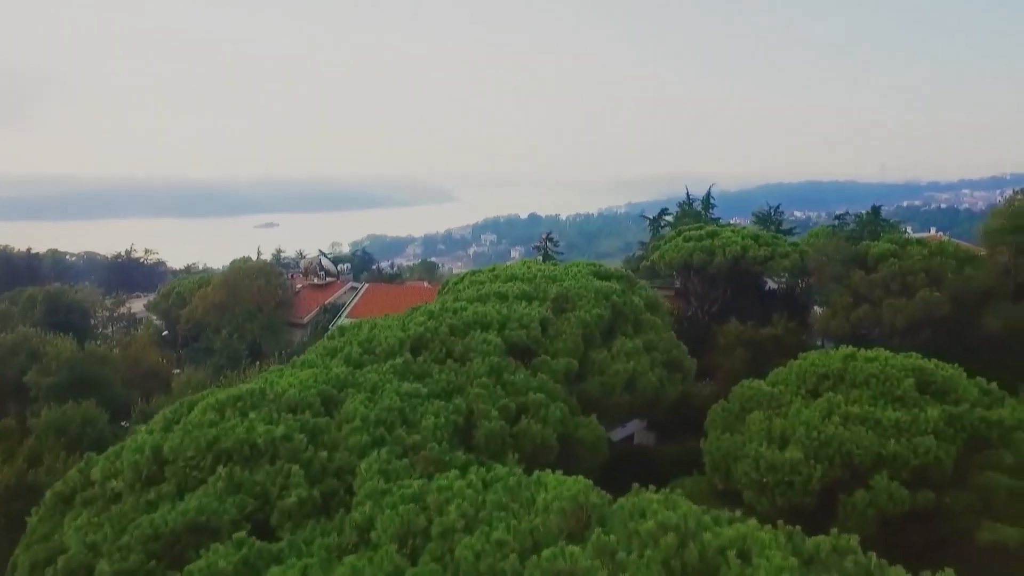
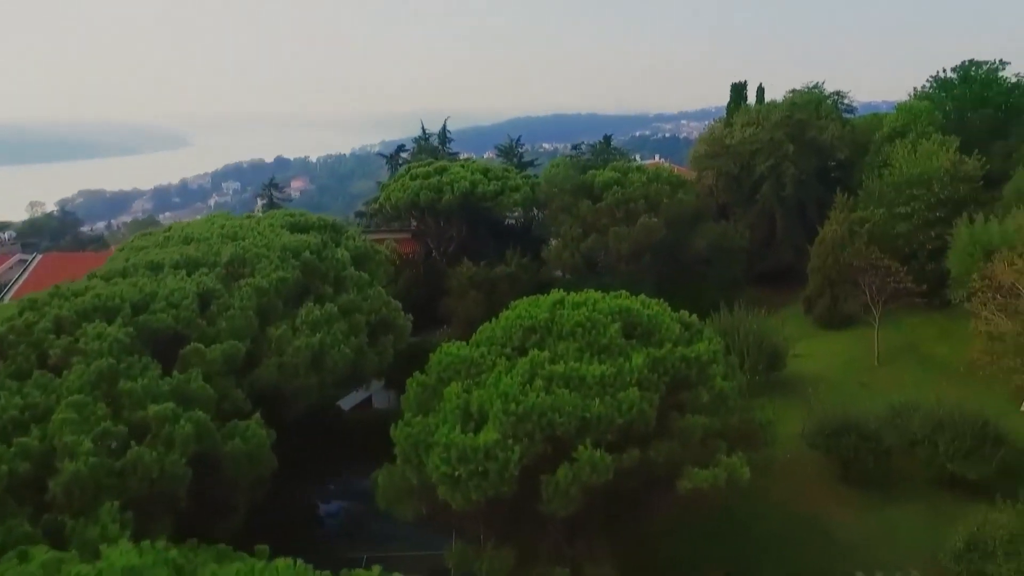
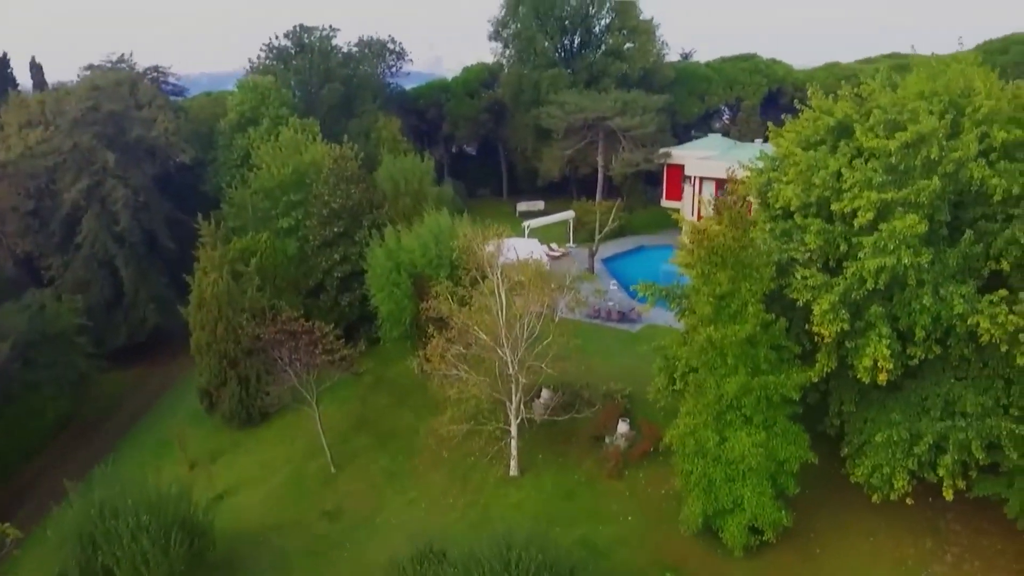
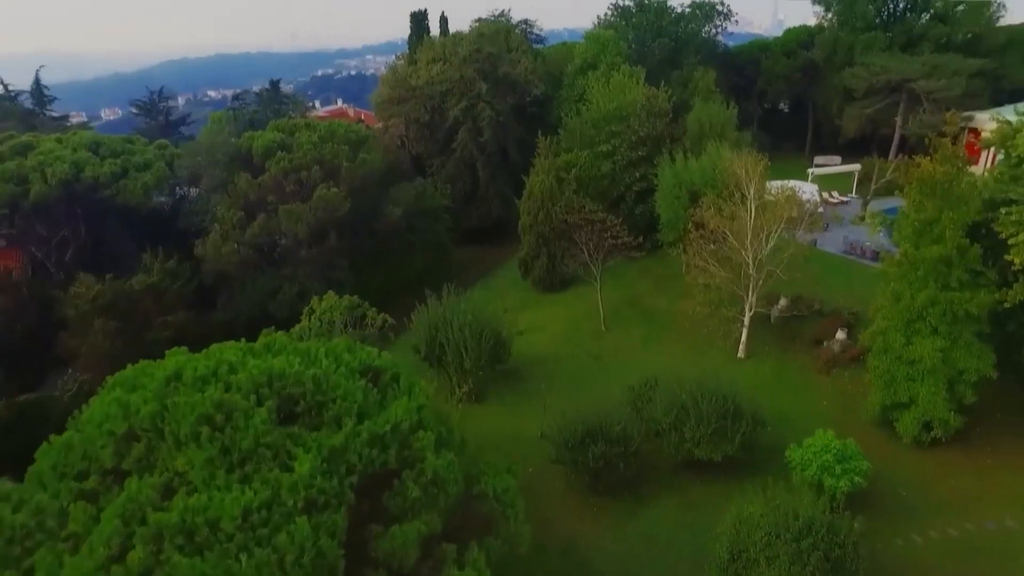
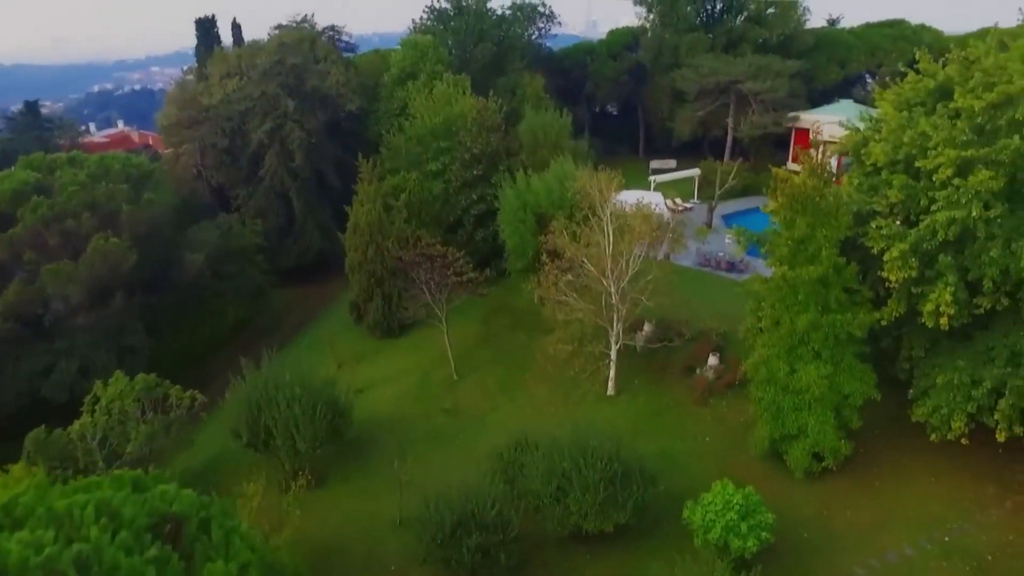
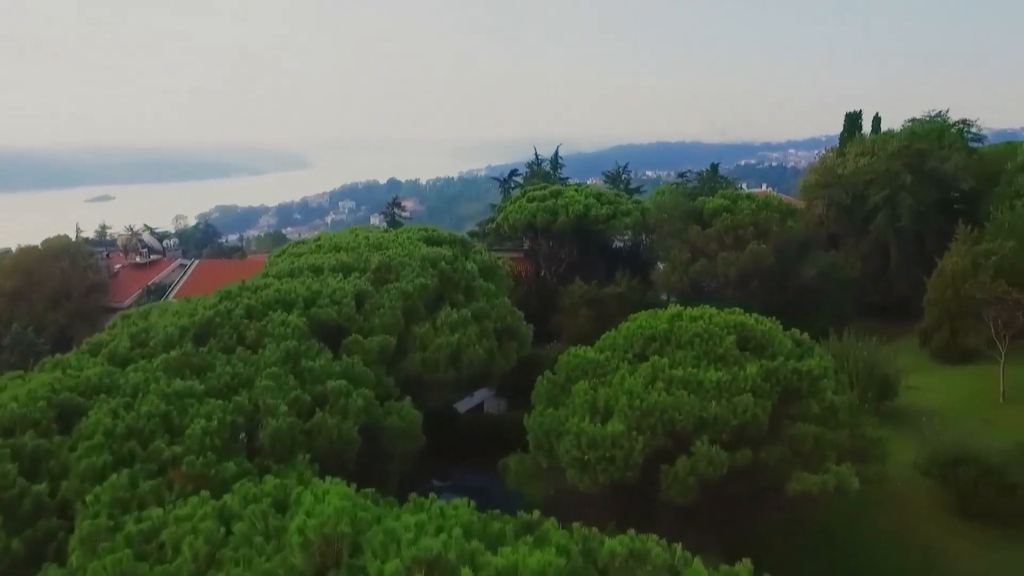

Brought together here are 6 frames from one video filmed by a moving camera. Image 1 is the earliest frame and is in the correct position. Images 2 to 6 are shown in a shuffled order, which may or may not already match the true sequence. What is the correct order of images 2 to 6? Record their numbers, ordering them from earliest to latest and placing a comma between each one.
6, 2, 4, 5, 3
